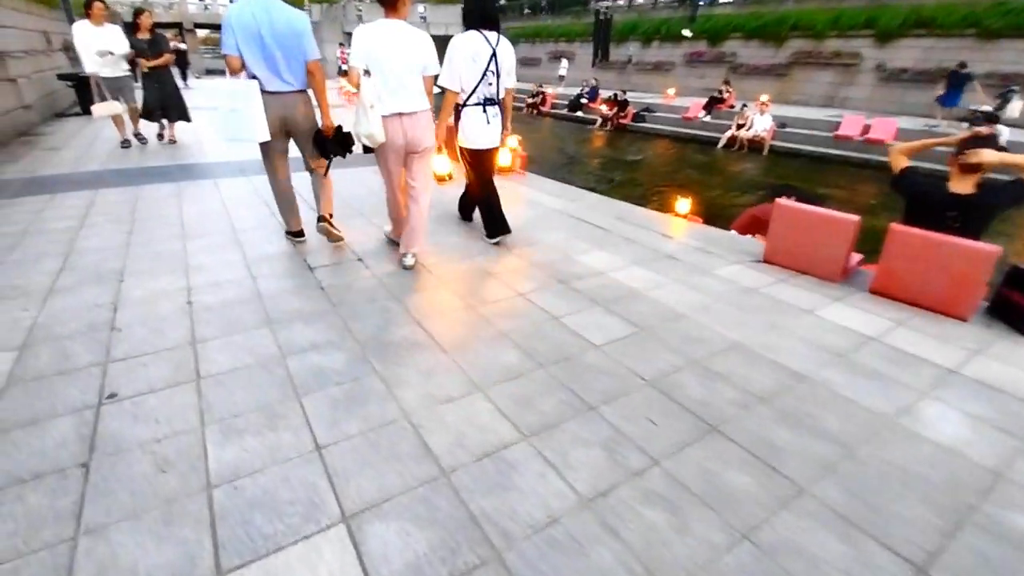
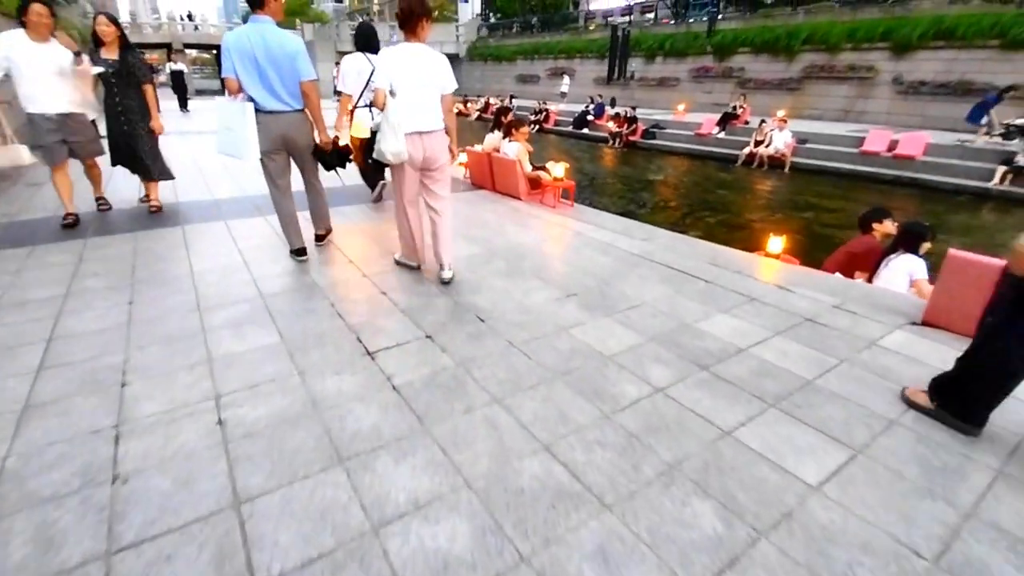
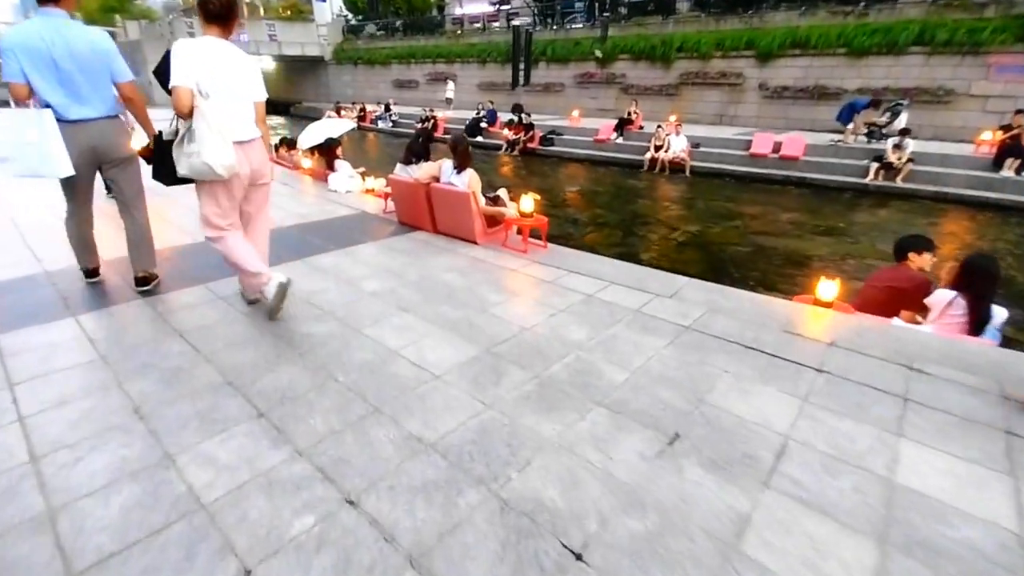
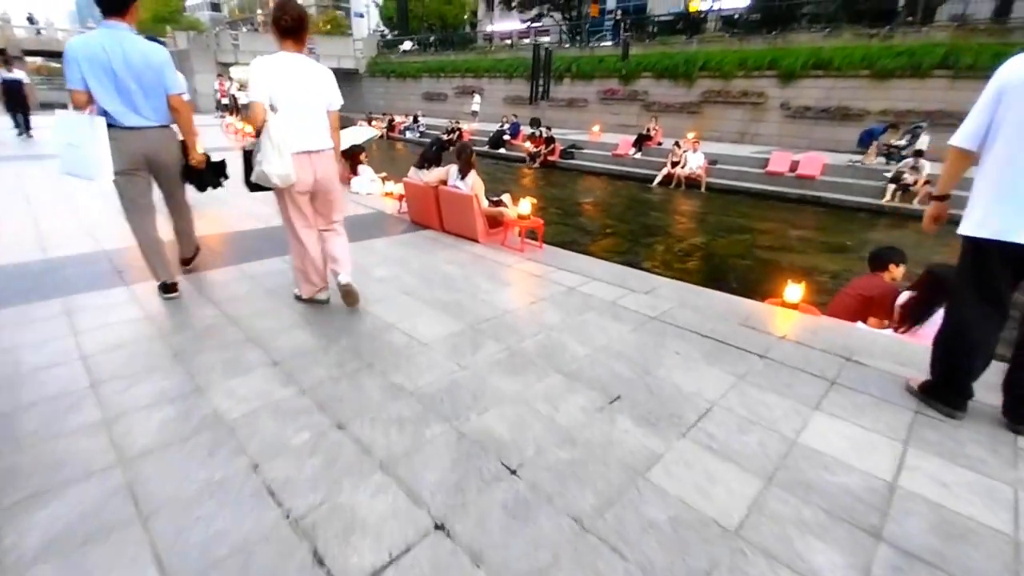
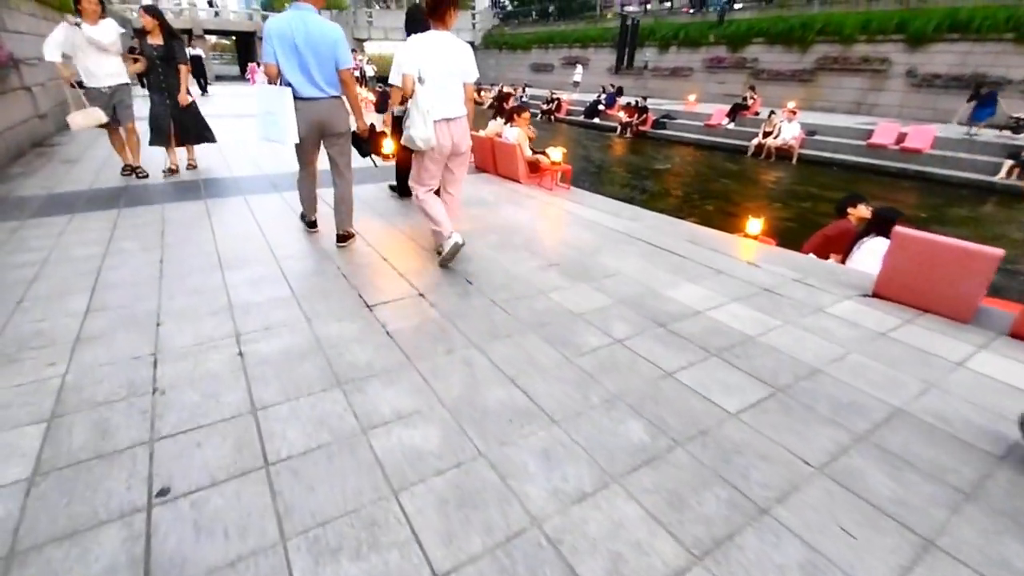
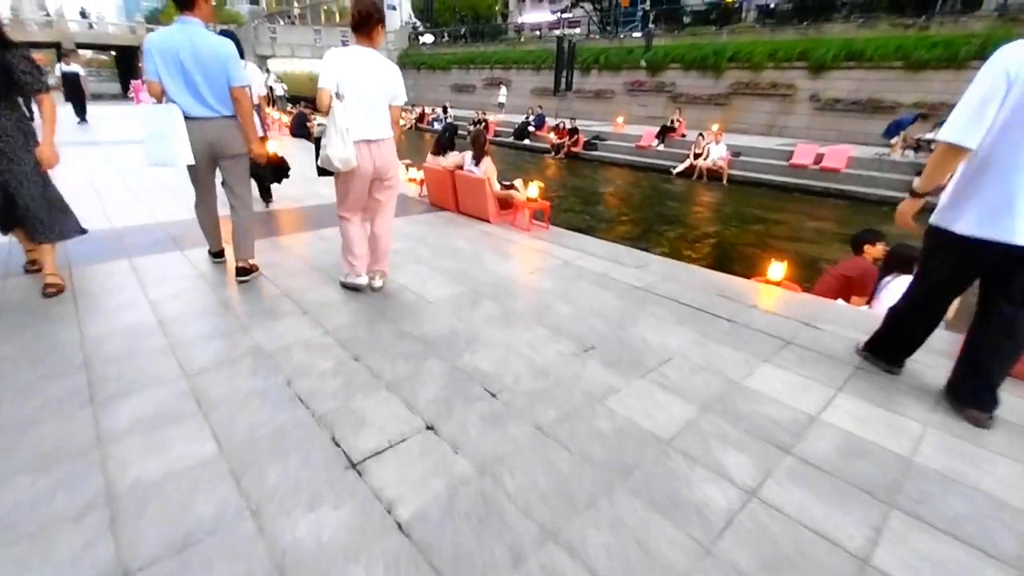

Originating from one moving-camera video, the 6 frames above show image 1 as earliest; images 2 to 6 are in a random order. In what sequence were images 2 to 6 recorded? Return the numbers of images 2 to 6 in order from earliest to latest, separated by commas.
5, 2, 6, 4, 3
